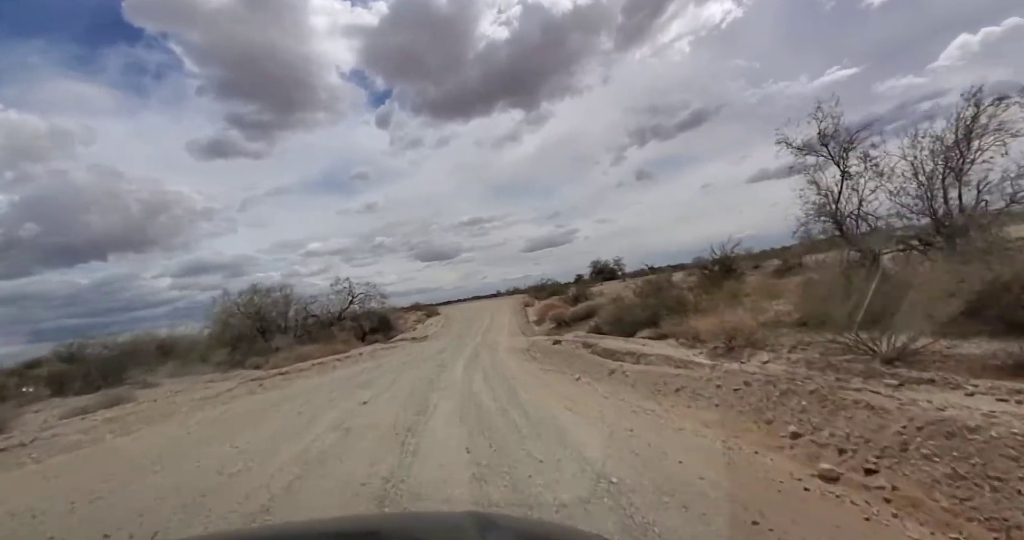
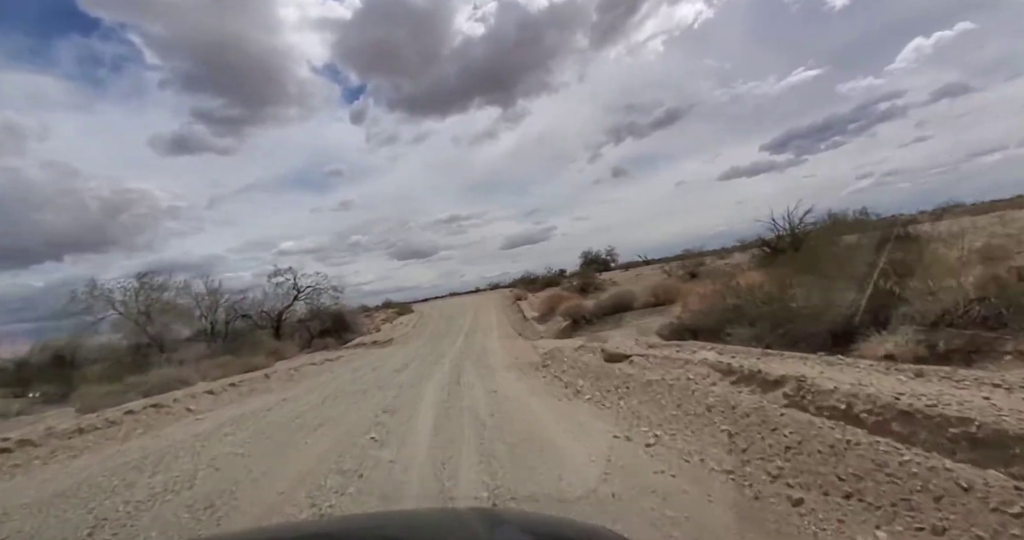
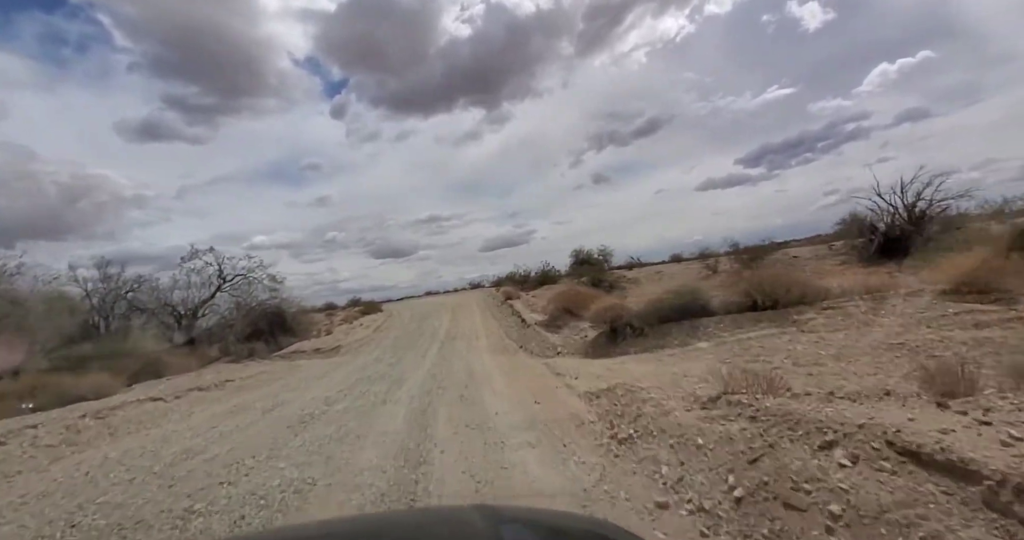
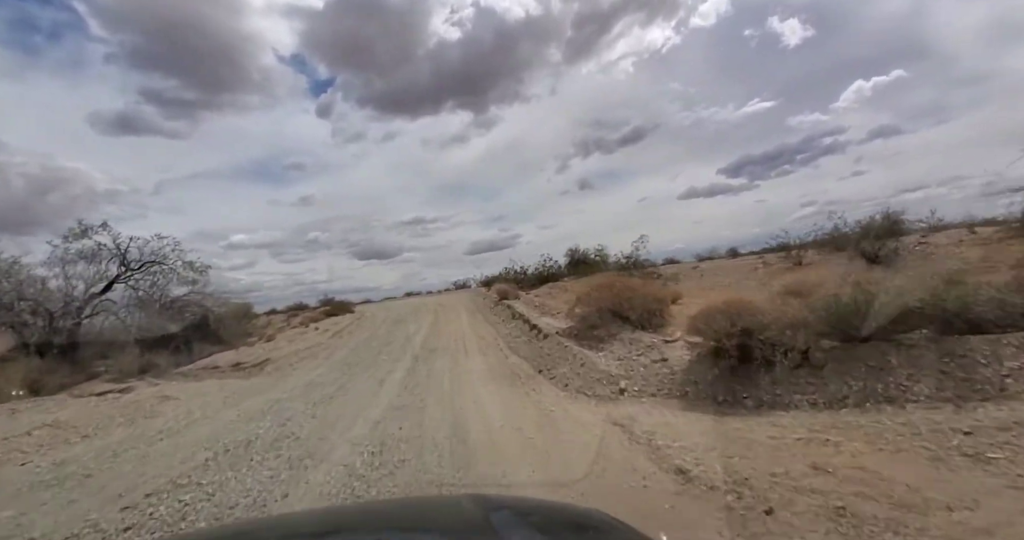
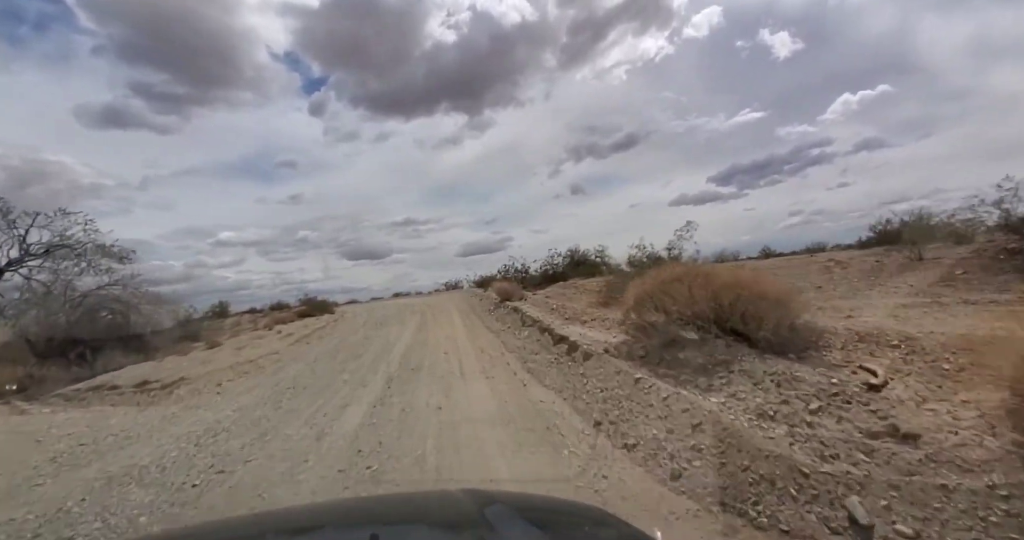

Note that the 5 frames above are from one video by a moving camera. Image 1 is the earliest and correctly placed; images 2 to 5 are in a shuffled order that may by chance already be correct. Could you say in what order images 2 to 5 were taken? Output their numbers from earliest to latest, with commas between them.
2, 3, 4, 5
